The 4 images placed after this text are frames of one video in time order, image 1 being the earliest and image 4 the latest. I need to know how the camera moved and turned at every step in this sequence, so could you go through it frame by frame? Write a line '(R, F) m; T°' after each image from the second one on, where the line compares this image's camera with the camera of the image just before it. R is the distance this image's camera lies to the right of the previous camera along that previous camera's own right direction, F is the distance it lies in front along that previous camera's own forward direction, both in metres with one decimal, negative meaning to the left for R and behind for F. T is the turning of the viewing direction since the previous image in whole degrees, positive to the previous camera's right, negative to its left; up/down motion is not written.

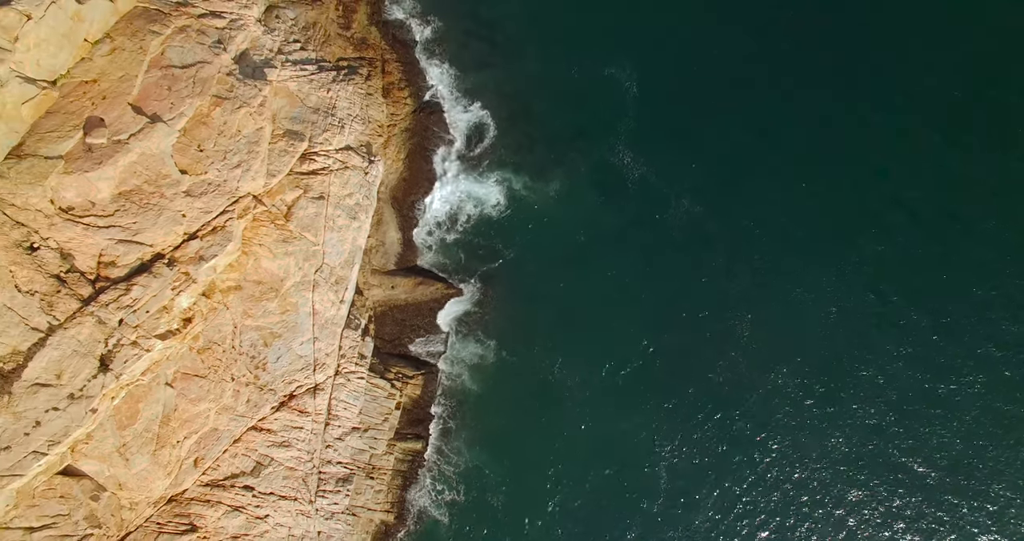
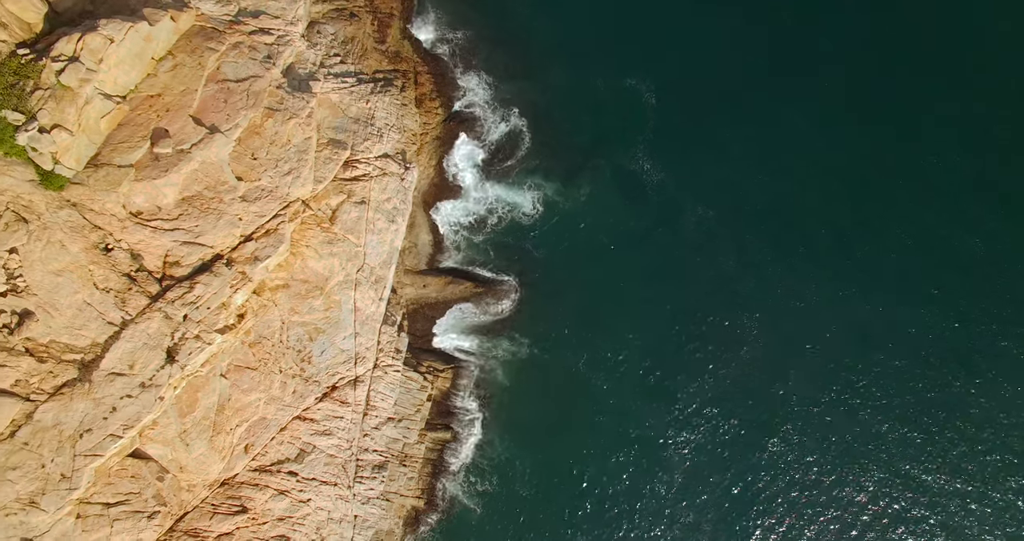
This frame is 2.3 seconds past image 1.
(-1.7, -2.8) m; 0°
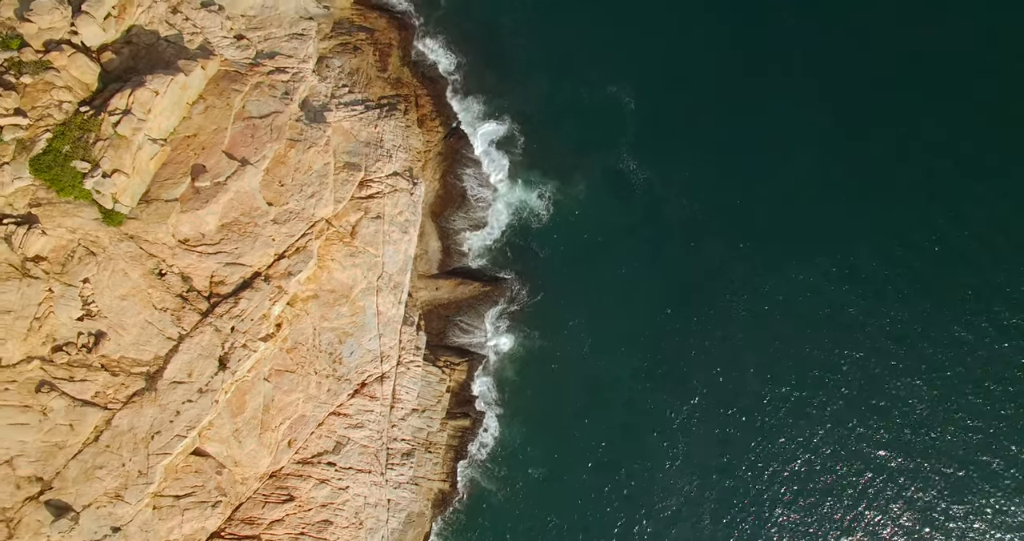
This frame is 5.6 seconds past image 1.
(-0.2, -4.8) m; 0°
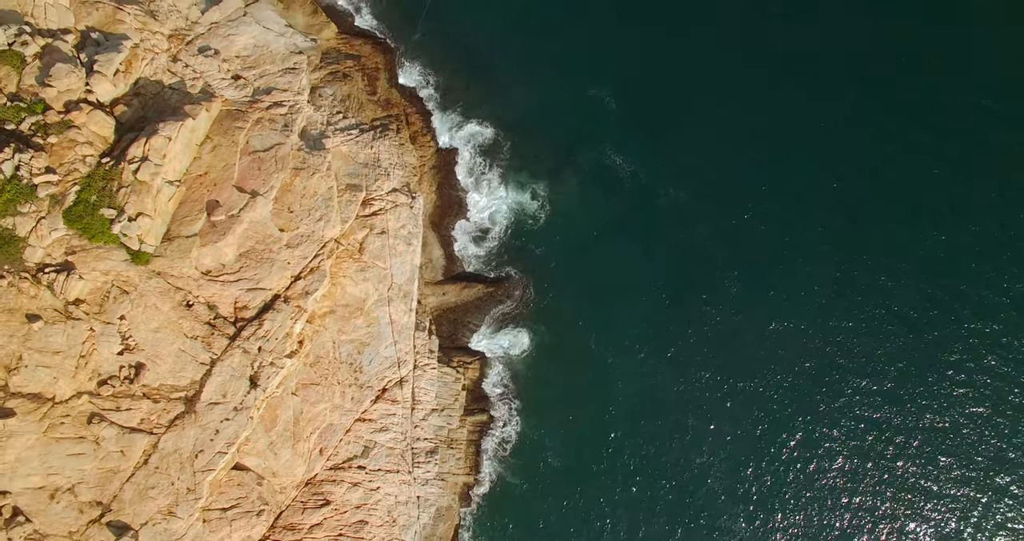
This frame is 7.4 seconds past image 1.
(+0.2, -2.9) m; 0°
